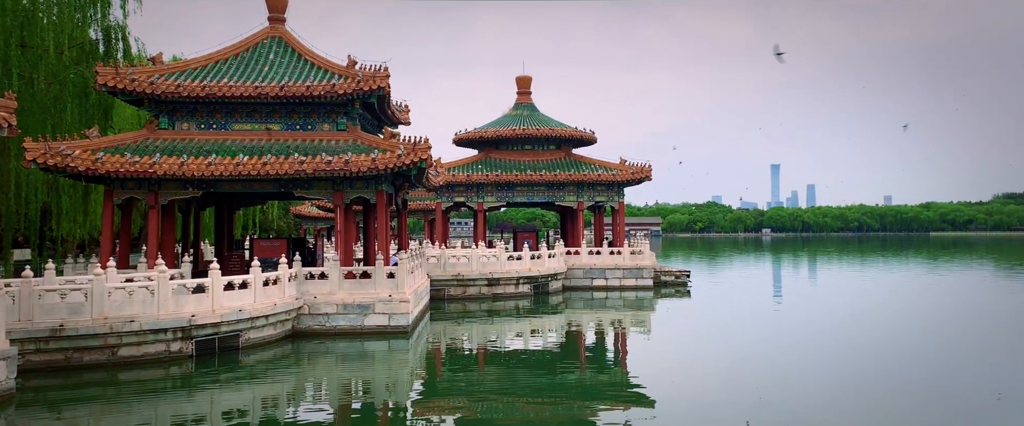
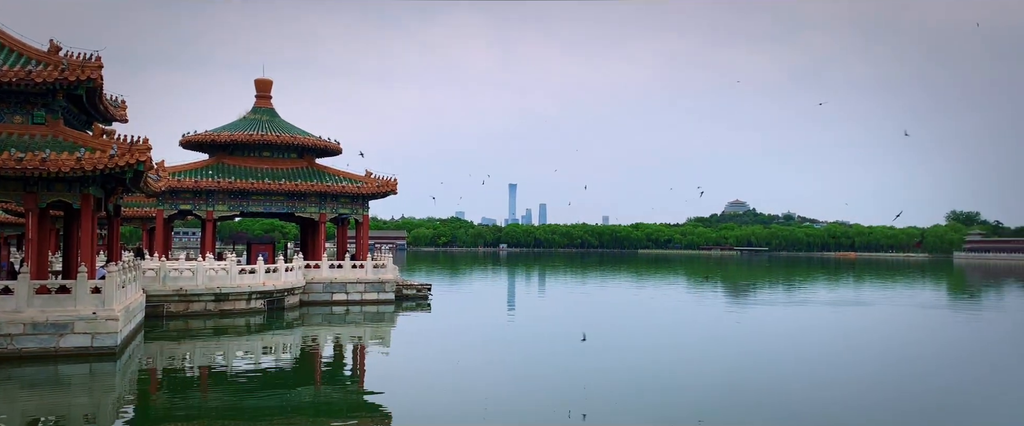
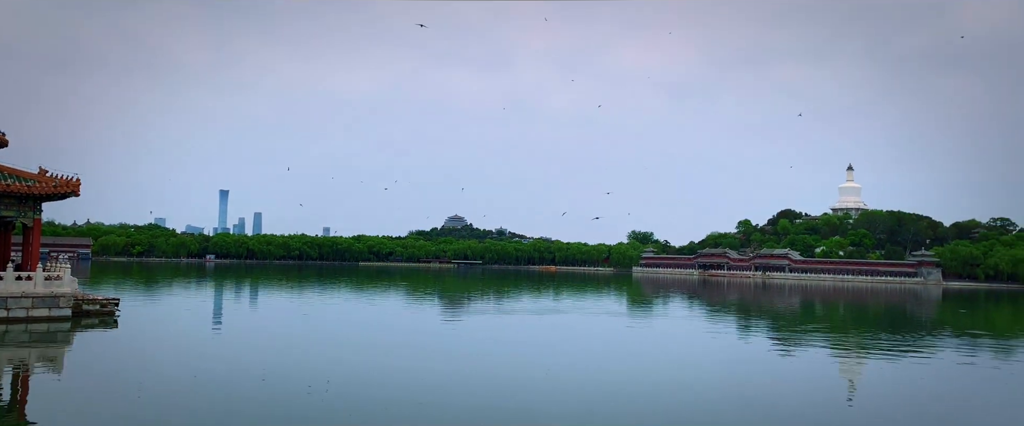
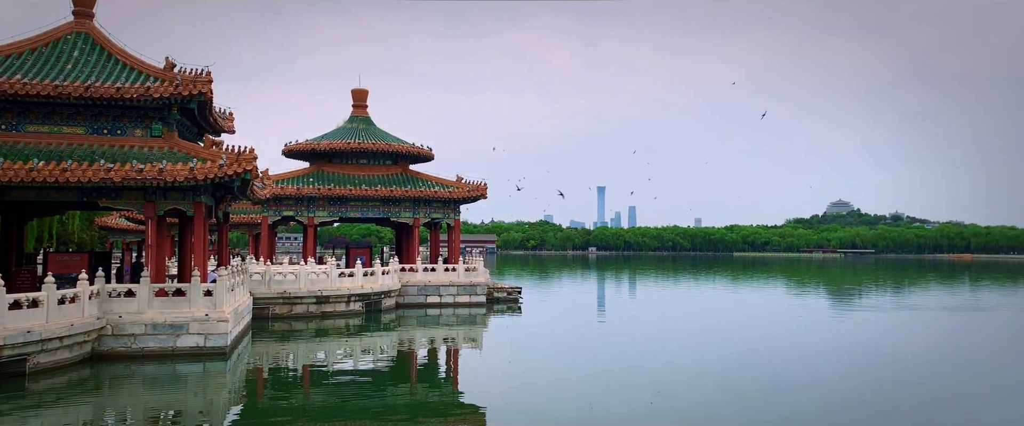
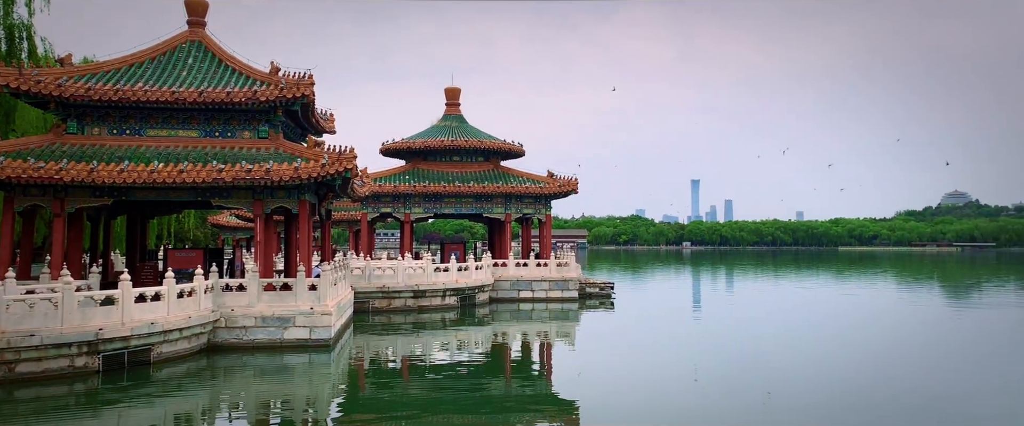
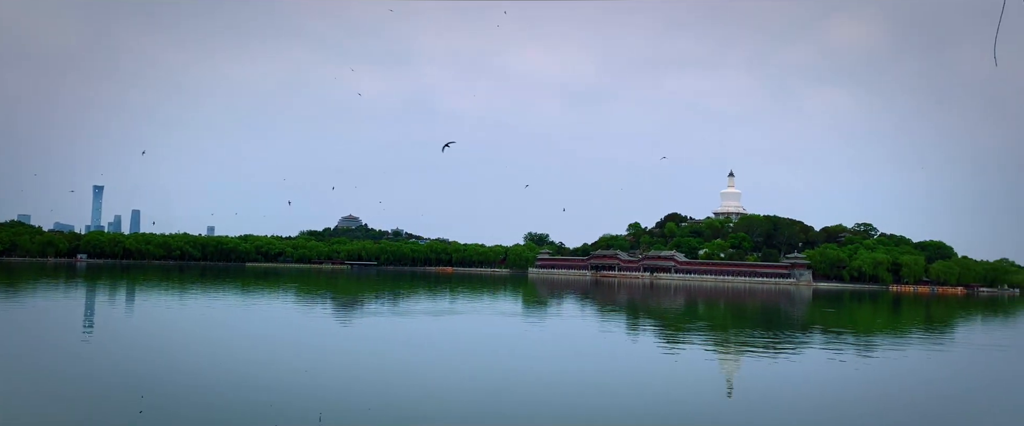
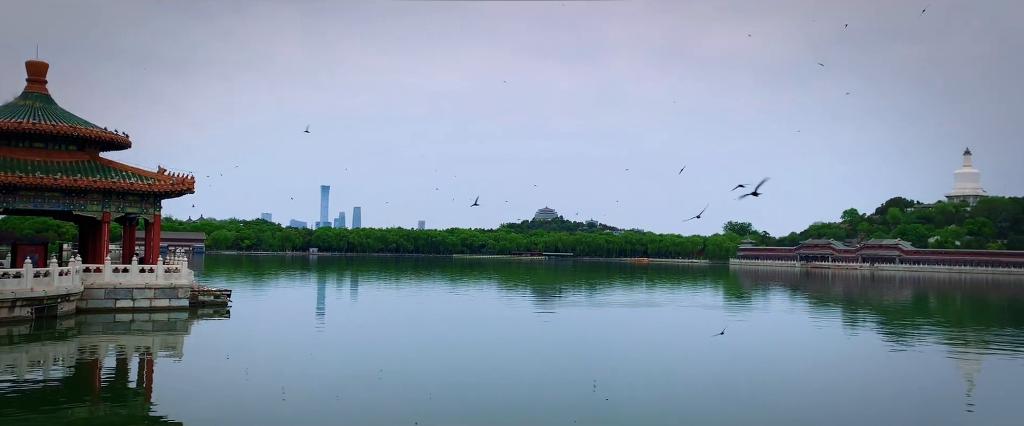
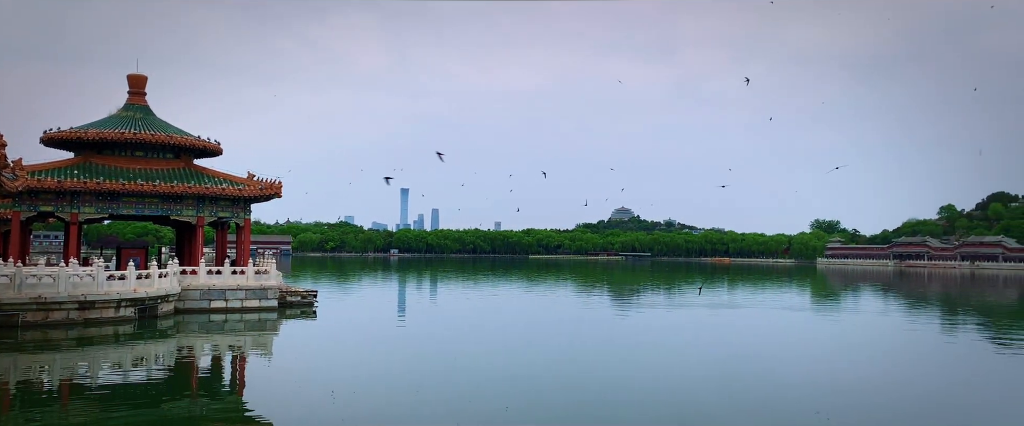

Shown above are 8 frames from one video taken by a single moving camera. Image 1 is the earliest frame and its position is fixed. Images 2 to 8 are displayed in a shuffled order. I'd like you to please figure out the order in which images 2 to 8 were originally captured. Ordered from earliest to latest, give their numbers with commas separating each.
5, 4, 2, 8, 7, 3, 6
